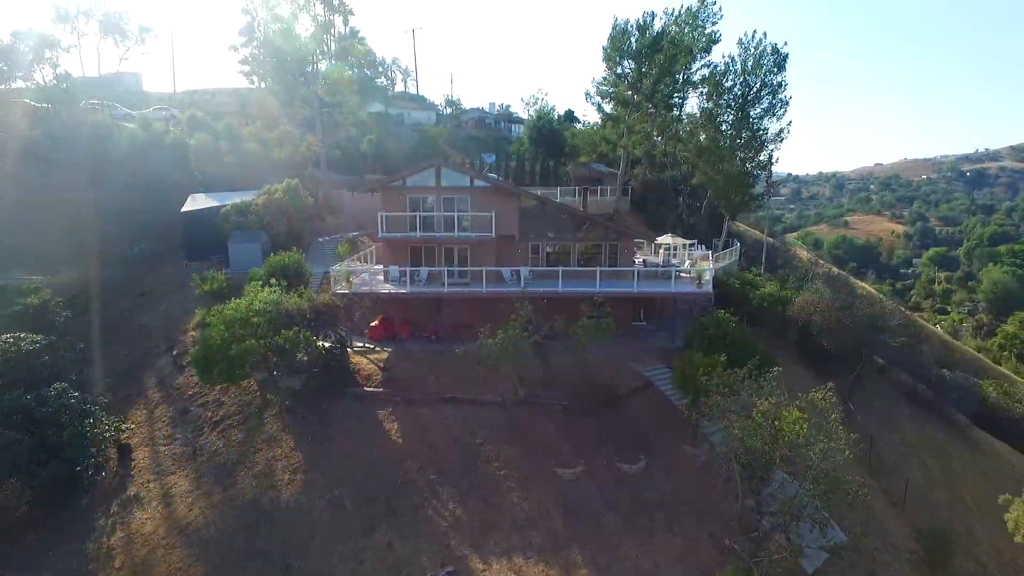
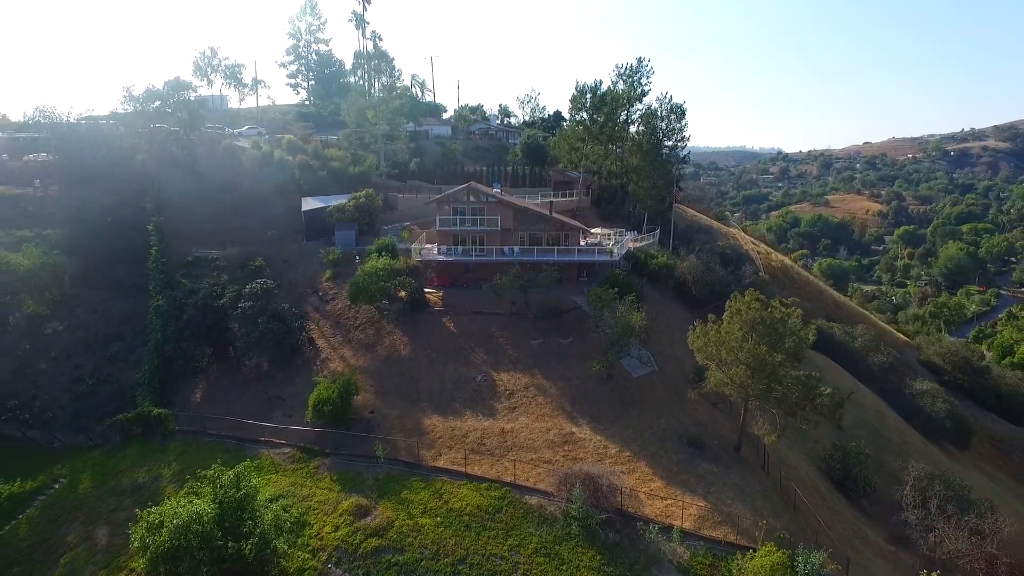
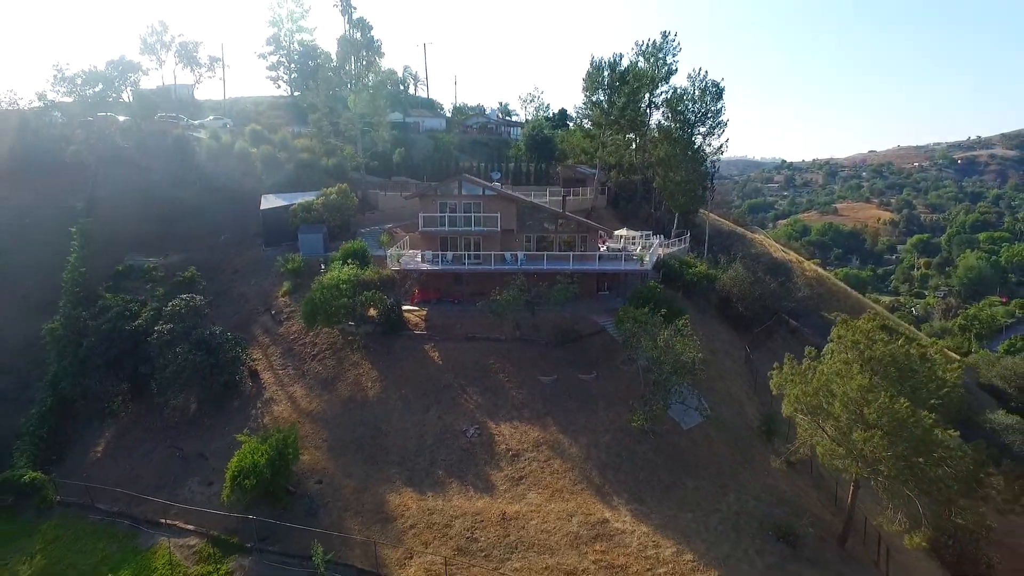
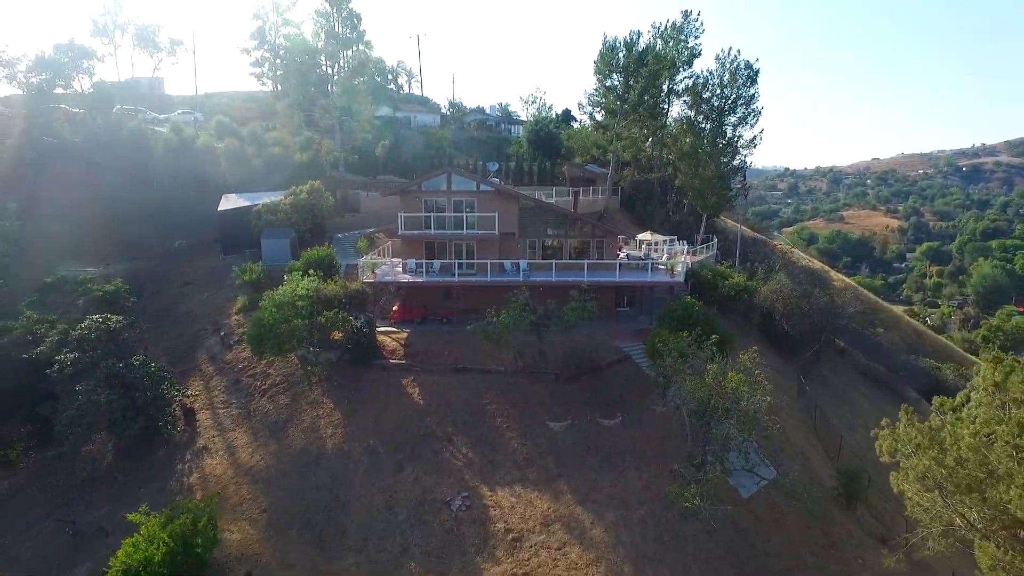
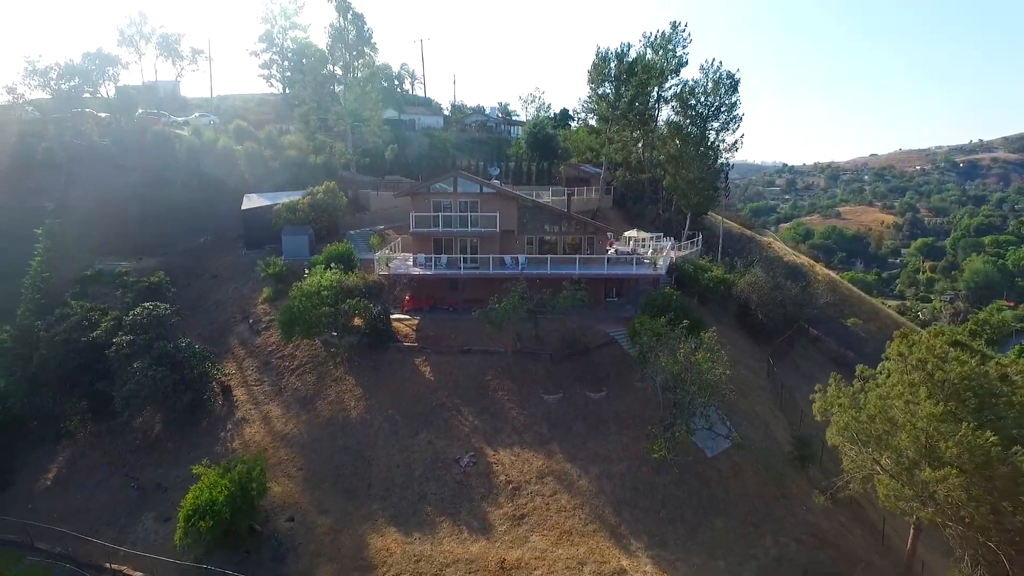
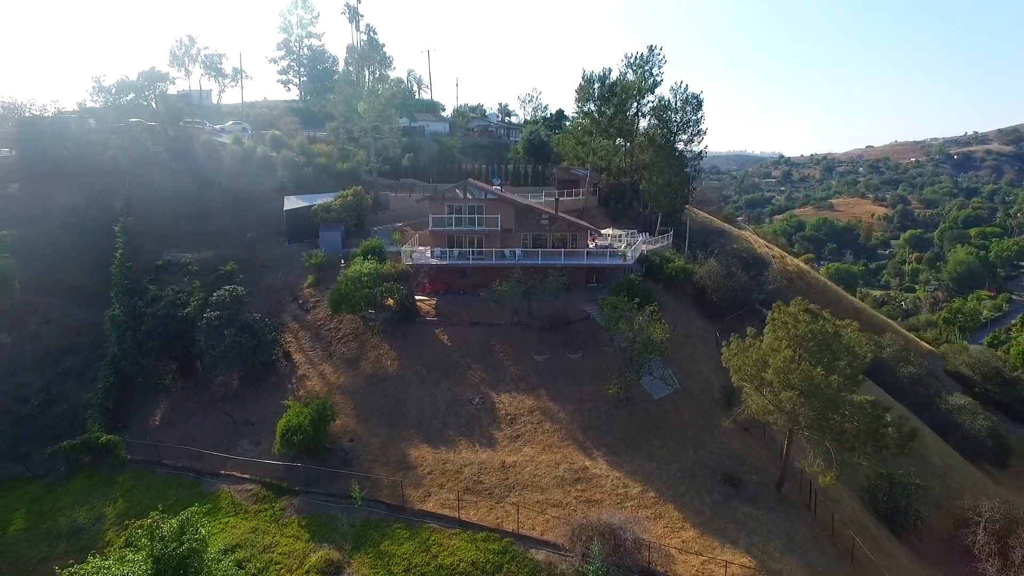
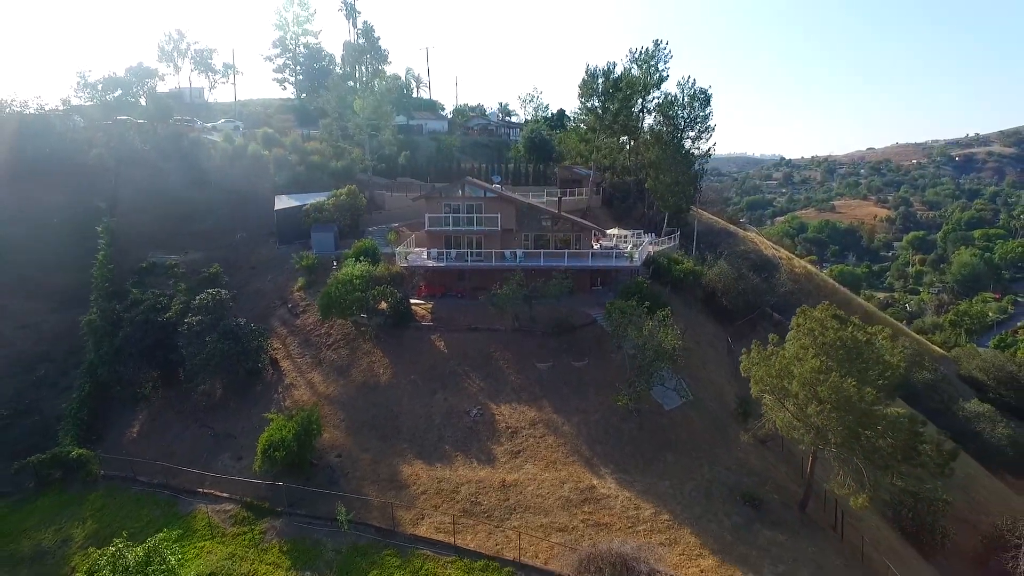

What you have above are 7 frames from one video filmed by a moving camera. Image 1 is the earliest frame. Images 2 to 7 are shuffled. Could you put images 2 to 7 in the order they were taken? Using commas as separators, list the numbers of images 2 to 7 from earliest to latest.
4, 5, 3, 7, 6, 2
